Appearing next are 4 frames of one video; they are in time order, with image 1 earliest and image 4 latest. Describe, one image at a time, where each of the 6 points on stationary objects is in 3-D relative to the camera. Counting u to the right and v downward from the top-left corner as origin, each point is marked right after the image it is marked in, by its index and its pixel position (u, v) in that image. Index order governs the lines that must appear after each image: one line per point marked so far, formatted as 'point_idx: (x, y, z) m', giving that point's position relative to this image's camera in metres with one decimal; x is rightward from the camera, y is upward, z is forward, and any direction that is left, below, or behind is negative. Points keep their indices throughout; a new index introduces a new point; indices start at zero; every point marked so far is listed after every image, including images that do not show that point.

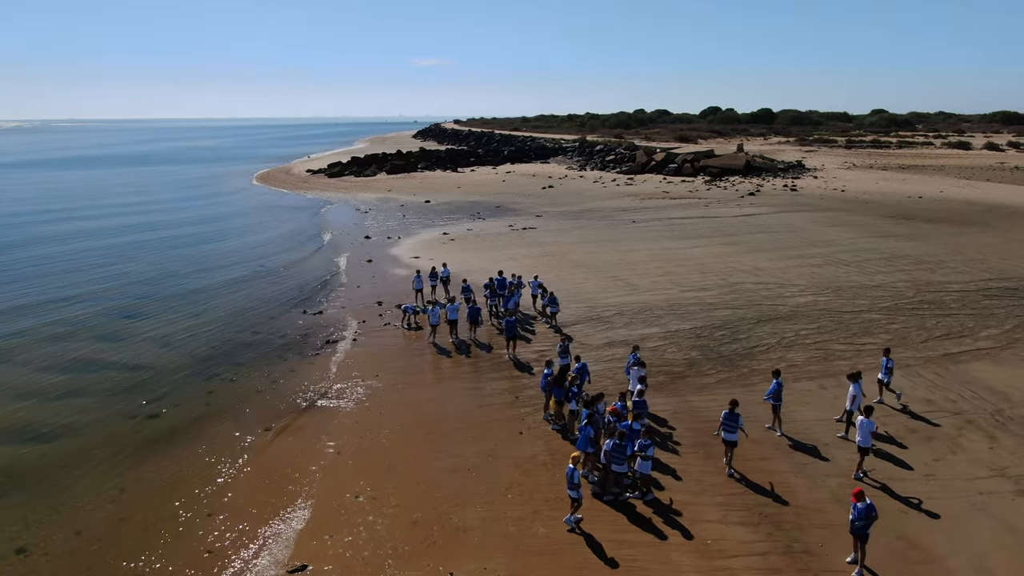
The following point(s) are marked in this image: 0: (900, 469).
0: (+4.8, -2.2, +9.6) m
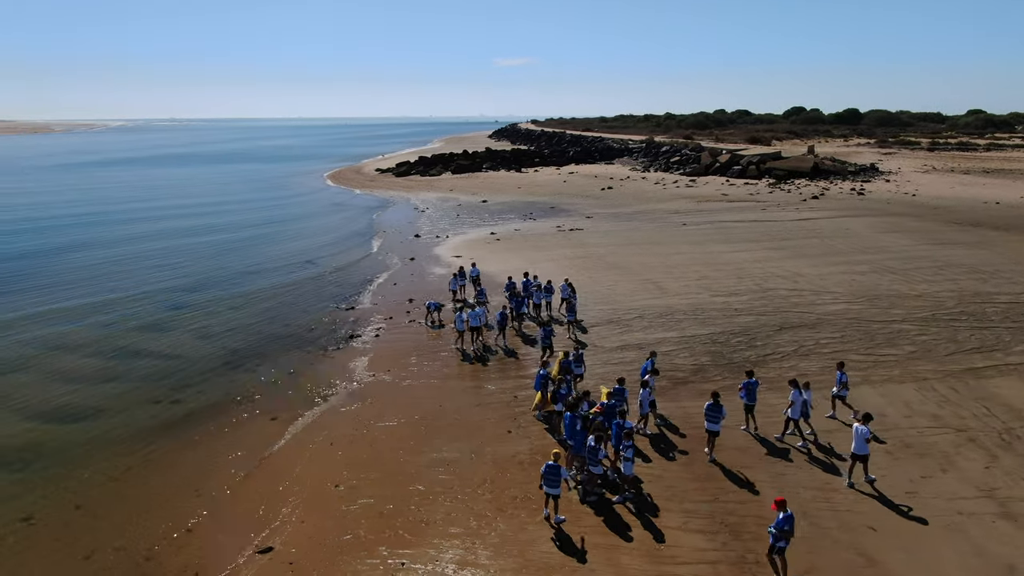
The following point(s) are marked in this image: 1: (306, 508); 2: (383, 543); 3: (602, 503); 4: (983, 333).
0: (+4.4, -2.3, +9.3) m
1: (-2.5, -2.7, +9.5) m
2: (-1.4, -2.8, +8.5) m
3: (+1.1, -2.6, +9.3) m
4: (+9.0, -0.8, +14.9) m
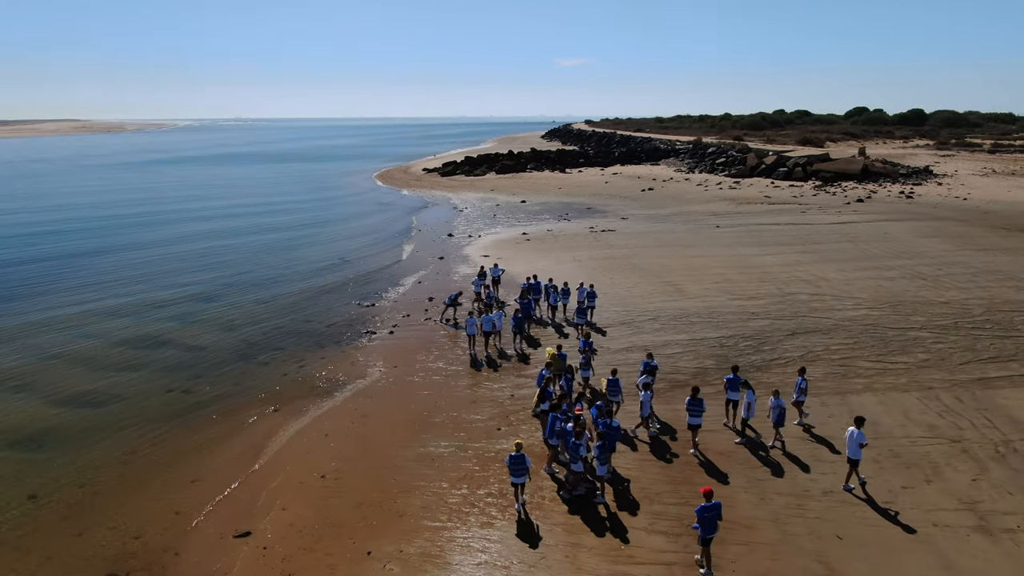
0: (+4.1, -2.4, +9.1) m
1: (-2.8, -2.6, +9.8) m
2: (-1.8, -2.8, +8.8) m
3: (+0.8, -2.6, +9.3) m
4: (+9.1, -1.0, +14.4) m
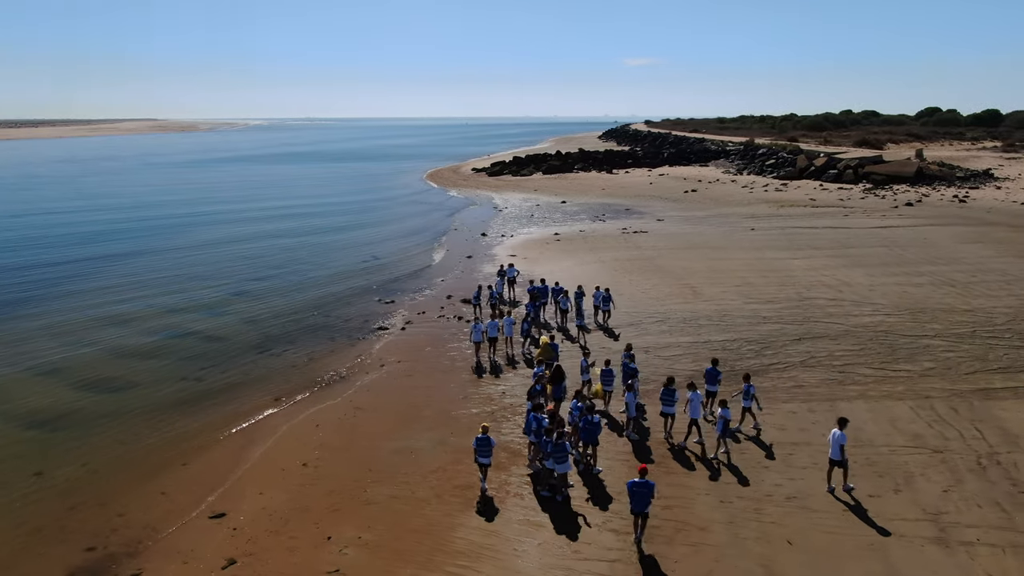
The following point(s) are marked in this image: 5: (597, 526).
0: (+3.6, -2.4, +9.0) m
1: (-3.2, -2.6, +10.3) m
2: (-2.3, -2.7, +9.2) m
3: (+0.4, -2.6, +9.5) m
4: (+9.1, -1.1, +13.9) m
5: (+1.0, -2.6, +8.7) m
